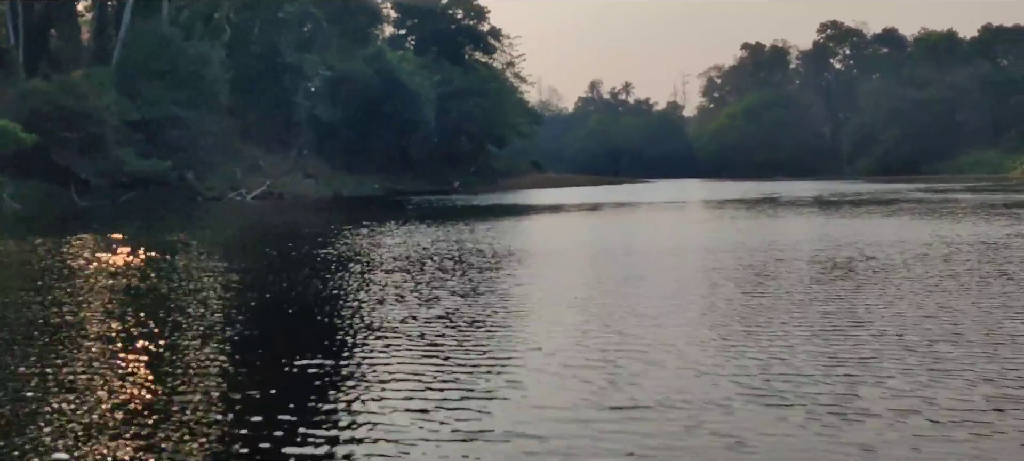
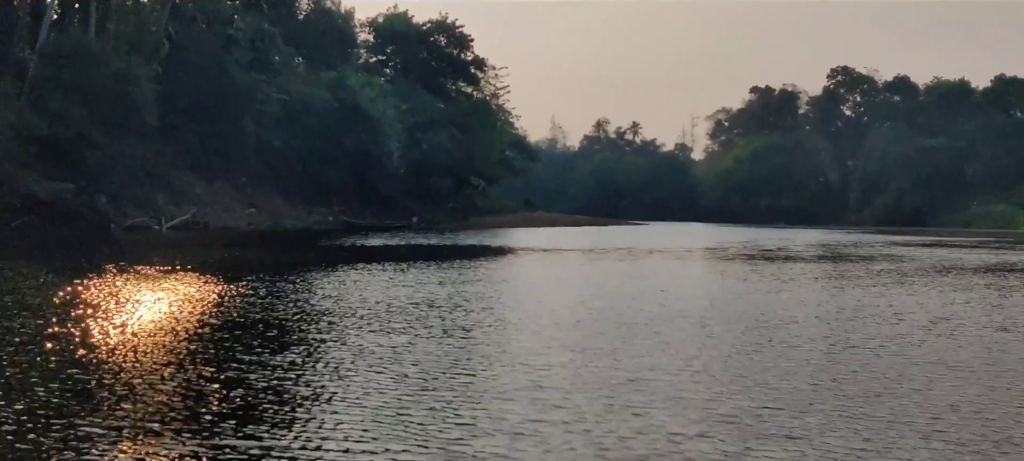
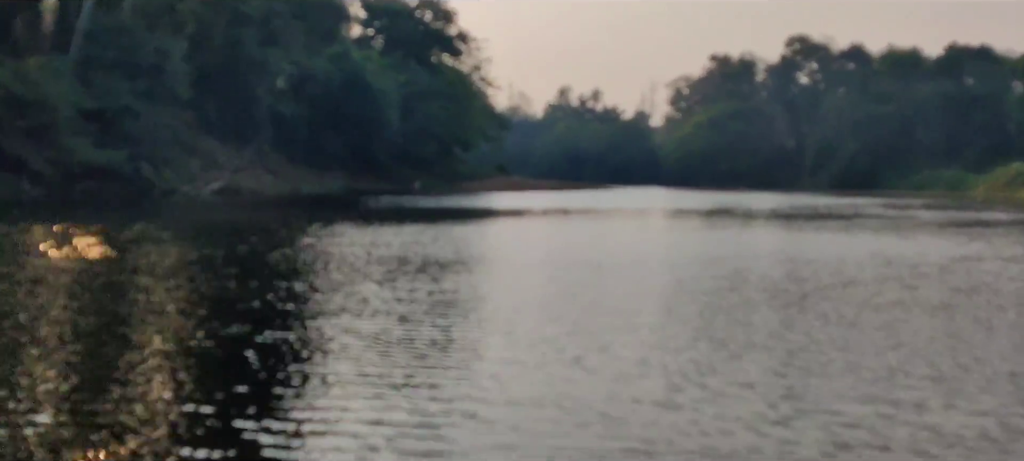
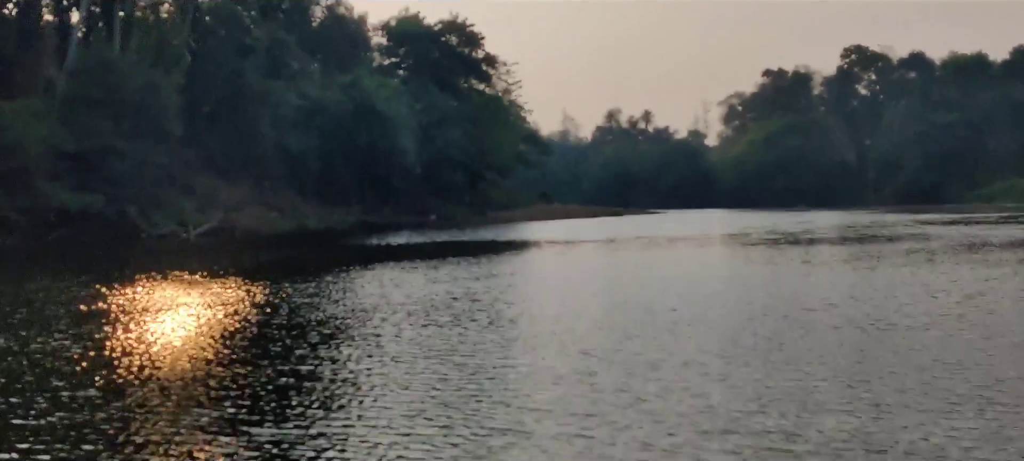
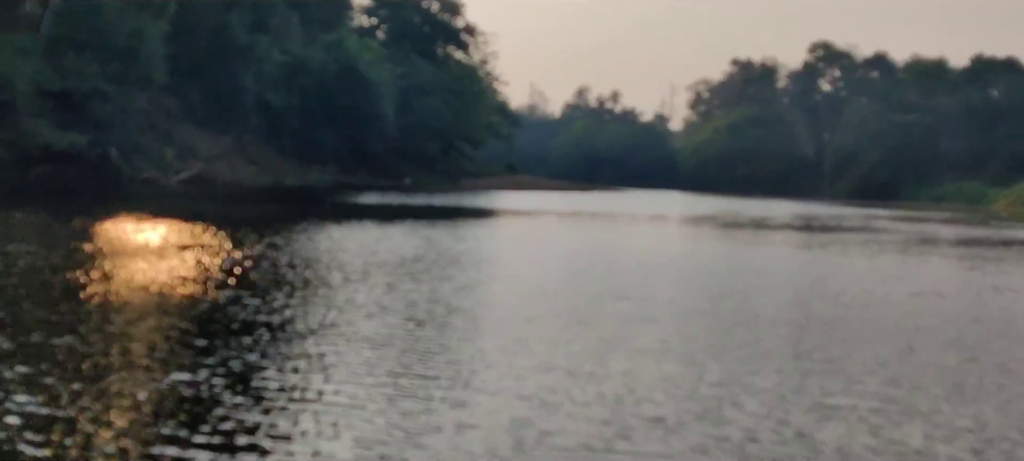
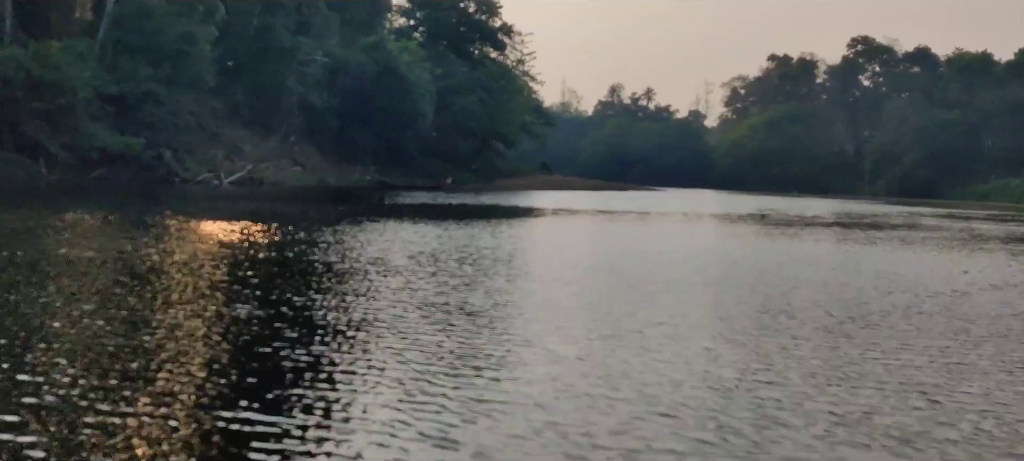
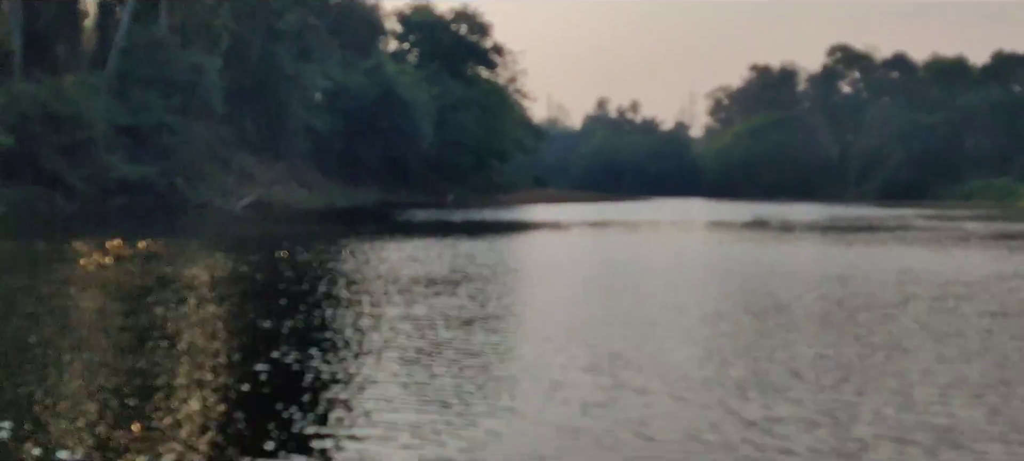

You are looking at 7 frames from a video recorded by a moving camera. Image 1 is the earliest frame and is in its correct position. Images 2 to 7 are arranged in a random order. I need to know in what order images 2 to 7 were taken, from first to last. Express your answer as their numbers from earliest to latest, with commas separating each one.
3, 7, 6, 5, 4, 2
